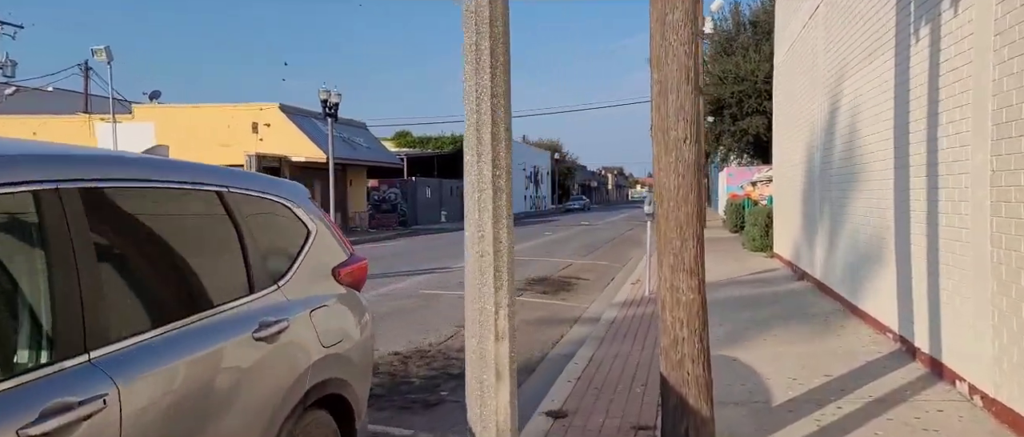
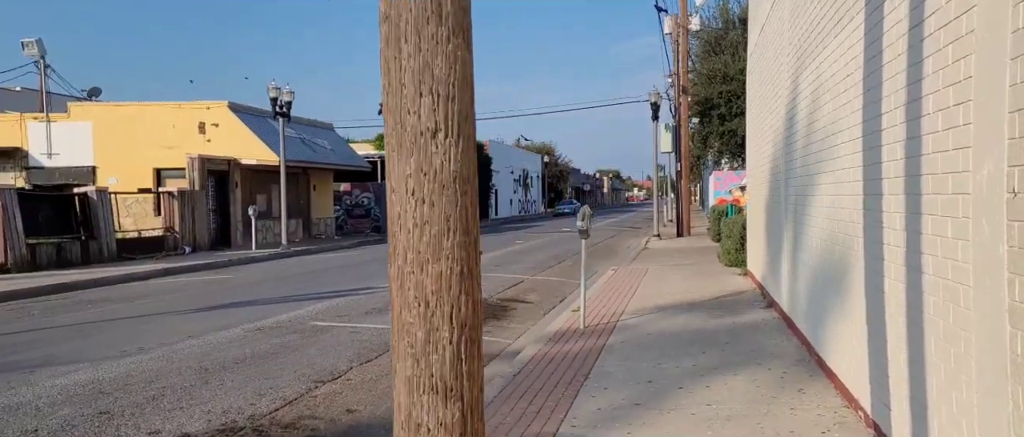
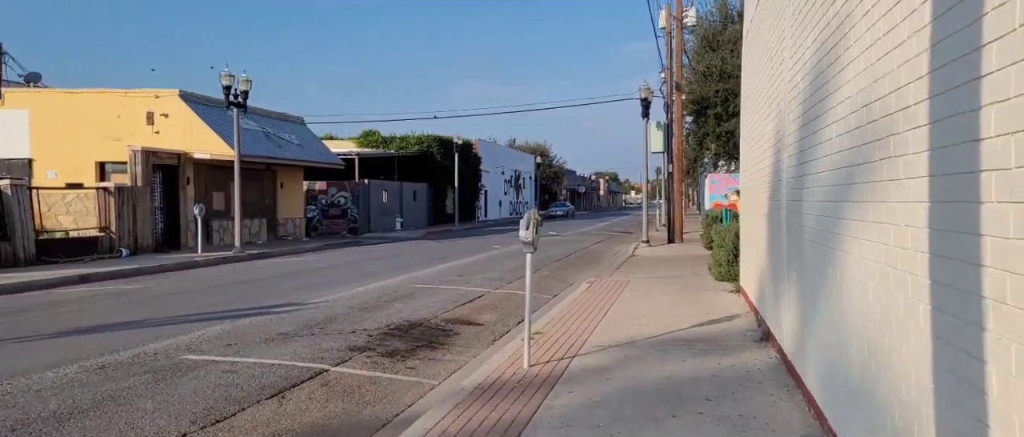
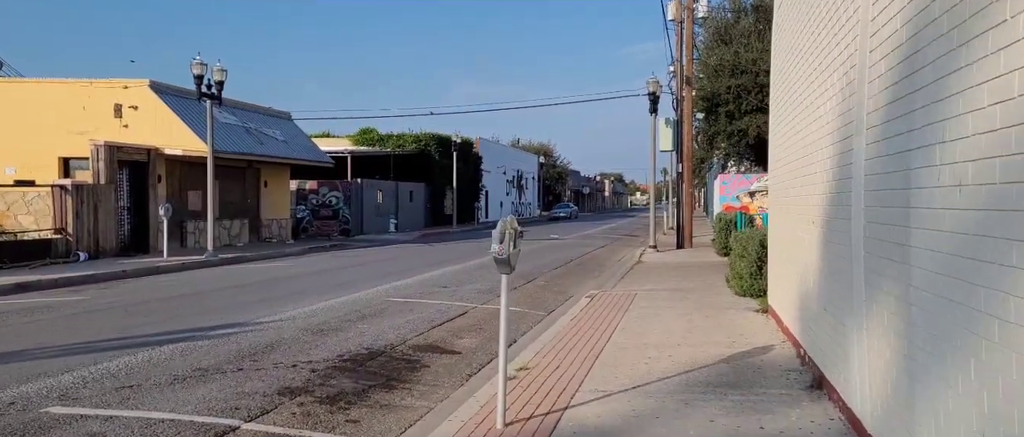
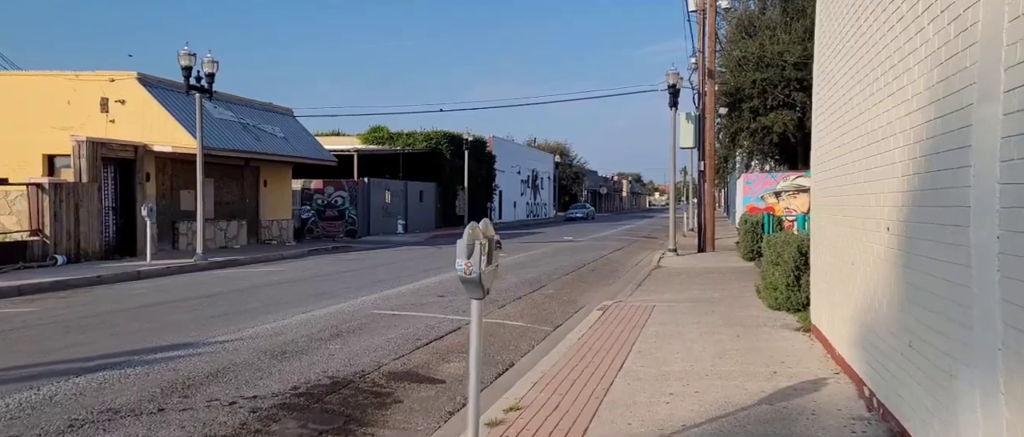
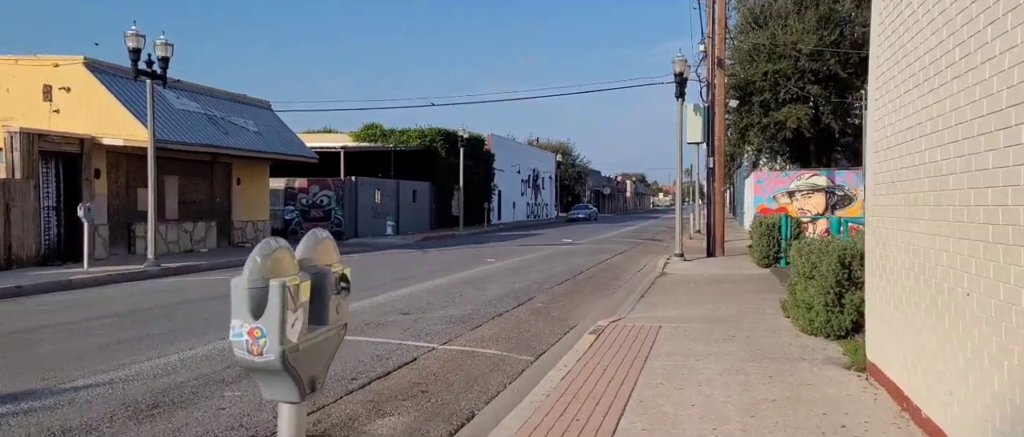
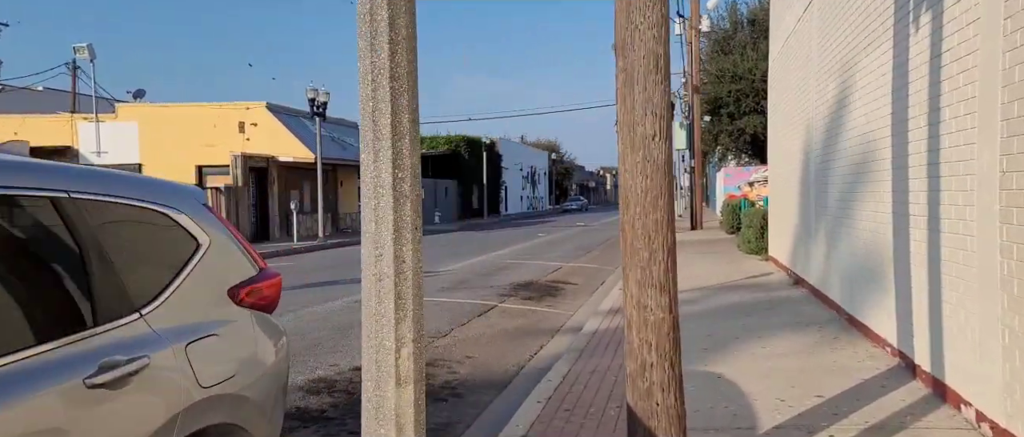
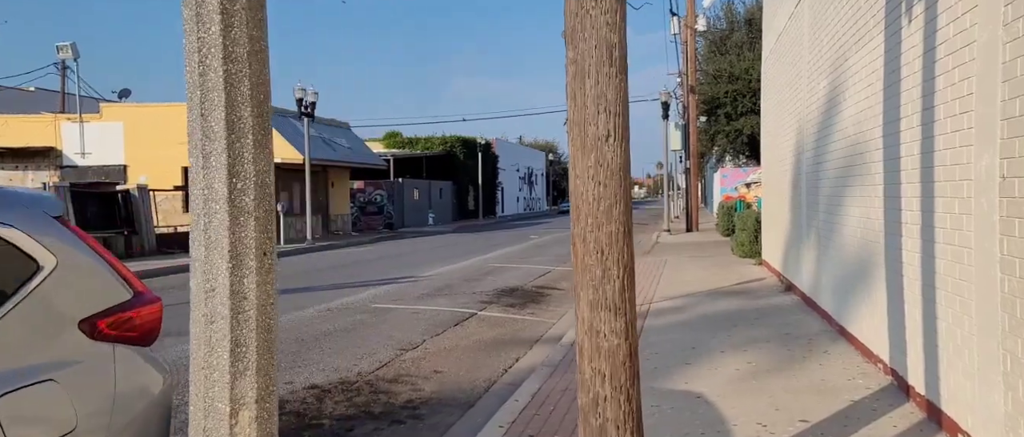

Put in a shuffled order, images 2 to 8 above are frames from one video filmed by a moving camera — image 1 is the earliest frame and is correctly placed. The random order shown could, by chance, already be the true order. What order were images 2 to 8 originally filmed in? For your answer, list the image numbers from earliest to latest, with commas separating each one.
7, 8, 2, 3, 4, 5, 6
